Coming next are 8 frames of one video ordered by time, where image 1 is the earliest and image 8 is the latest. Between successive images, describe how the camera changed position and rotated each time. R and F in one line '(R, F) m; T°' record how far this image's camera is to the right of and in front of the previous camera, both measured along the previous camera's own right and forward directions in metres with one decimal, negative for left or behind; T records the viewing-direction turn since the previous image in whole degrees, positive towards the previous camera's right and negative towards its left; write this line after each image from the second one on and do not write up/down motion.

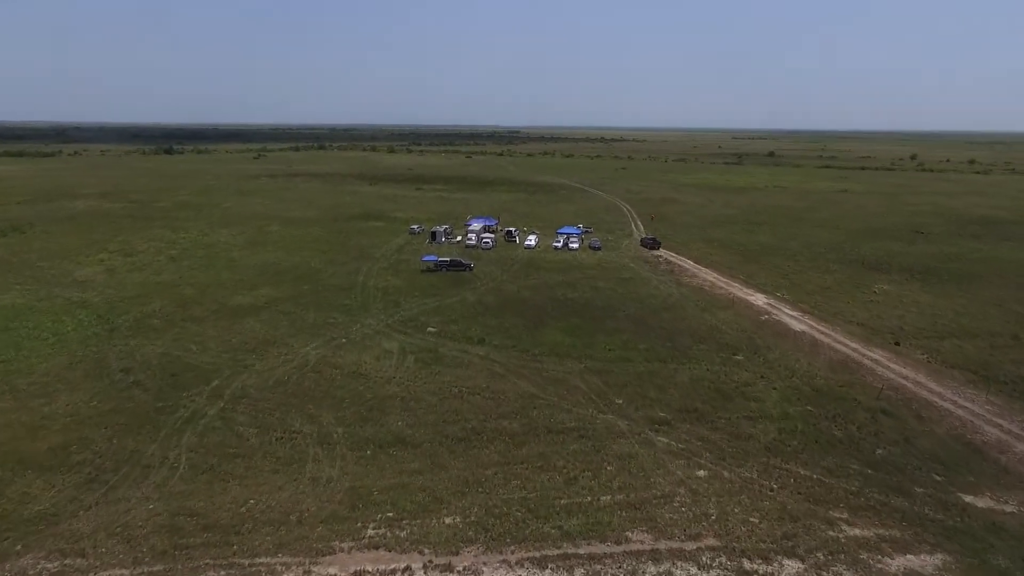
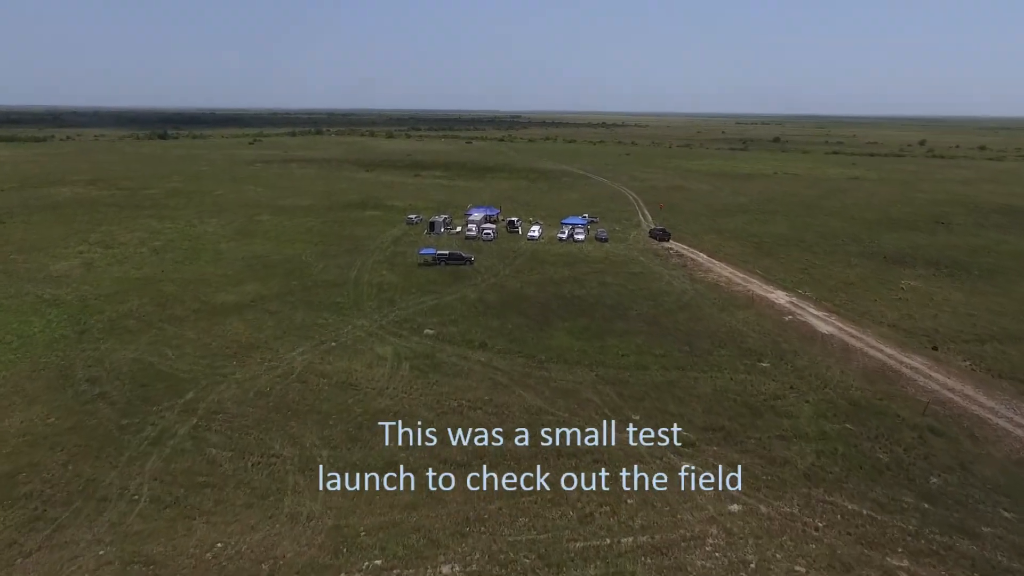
(-0.3, +3.6) m; 0°
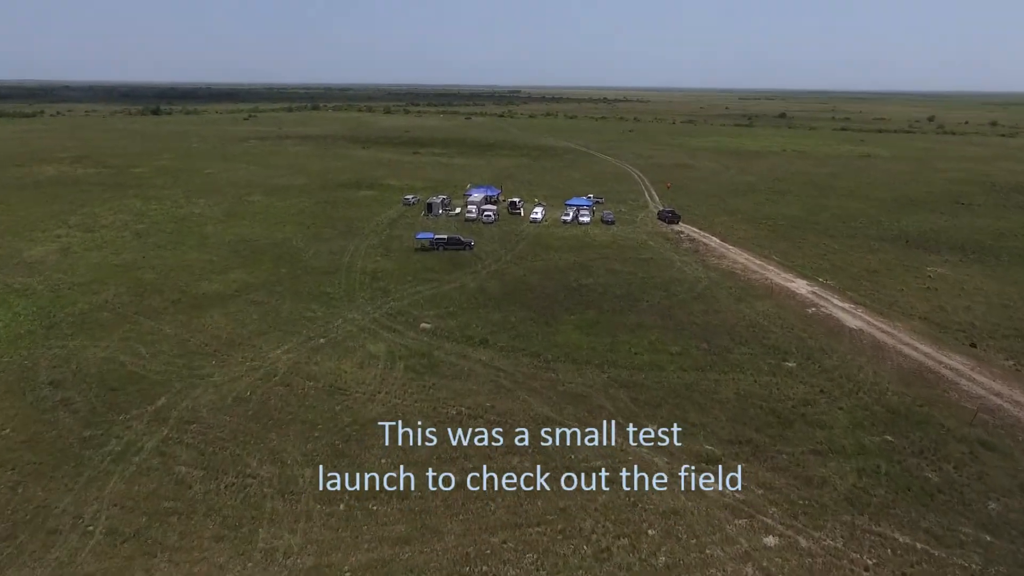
(-0.2, +3.2) m; 0°
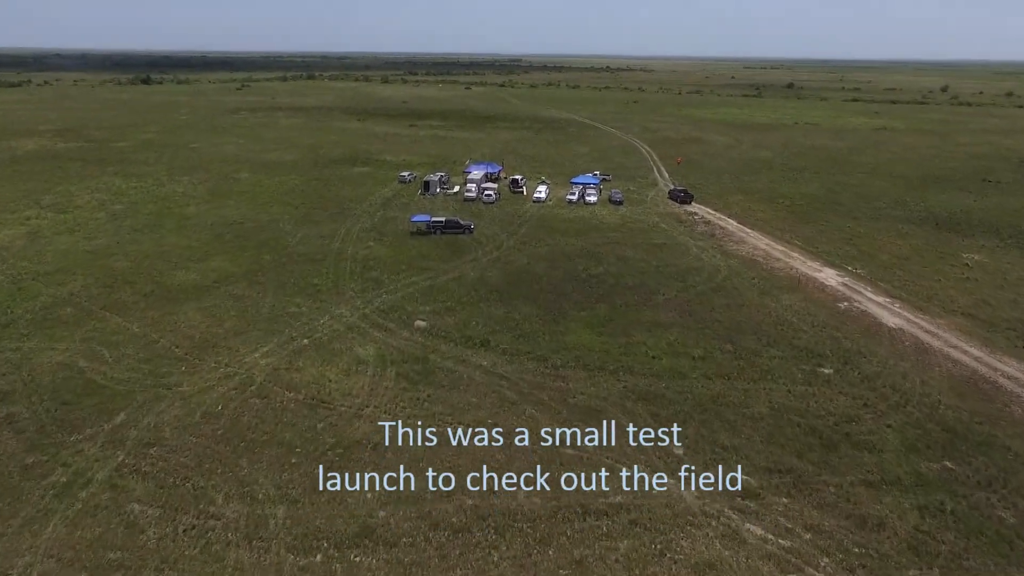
(-0.2, +3.8) m; 0°
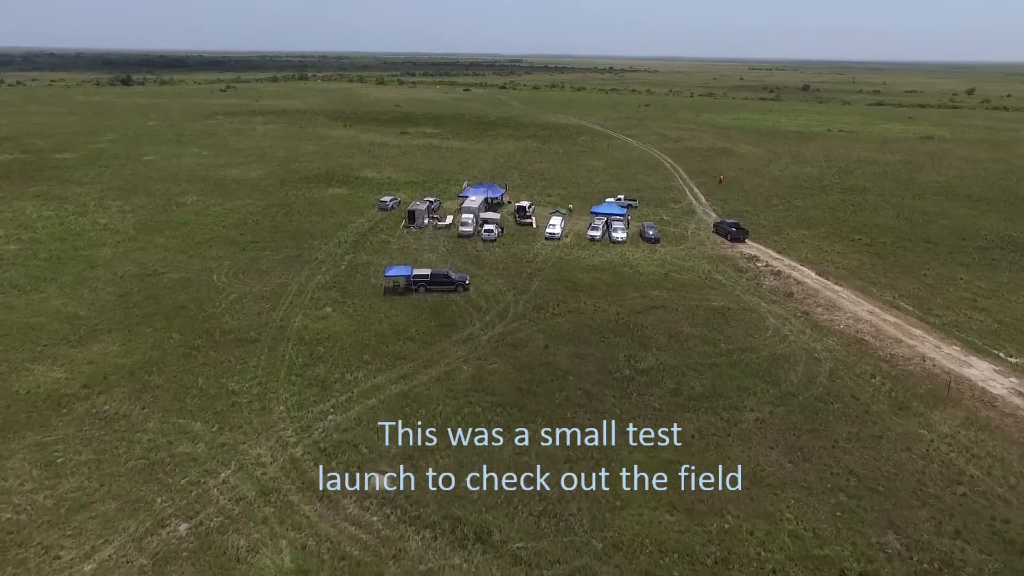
(-0.6, +13.6) m; 0°
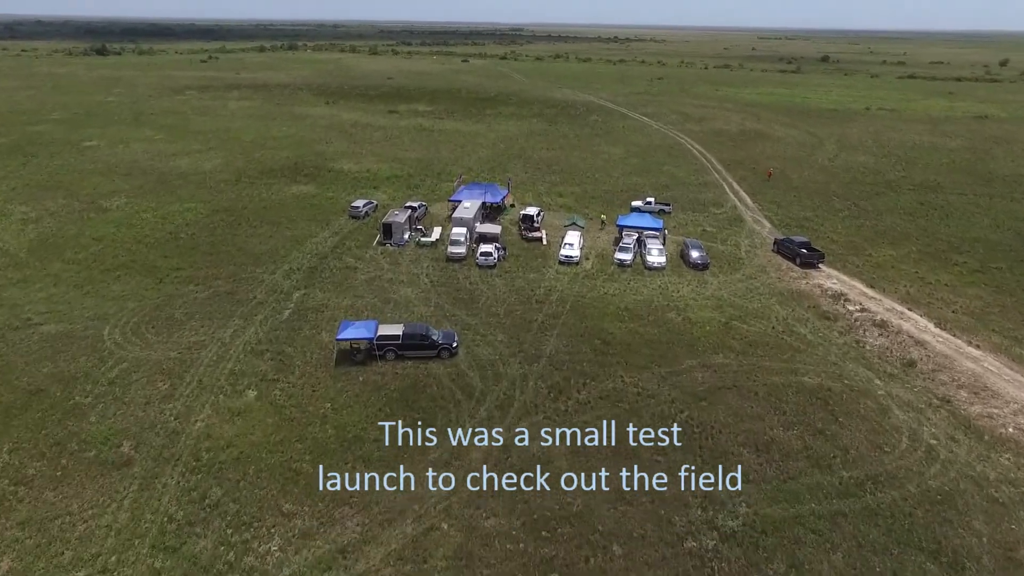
(-0.3, +11.9) m; 0°
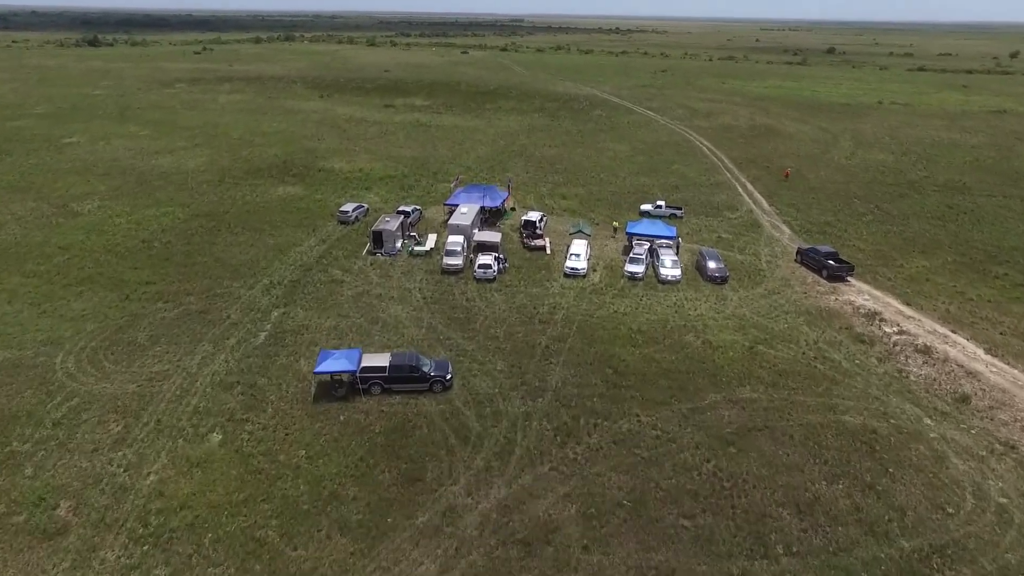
(-0.1, +3.3) m; 0°
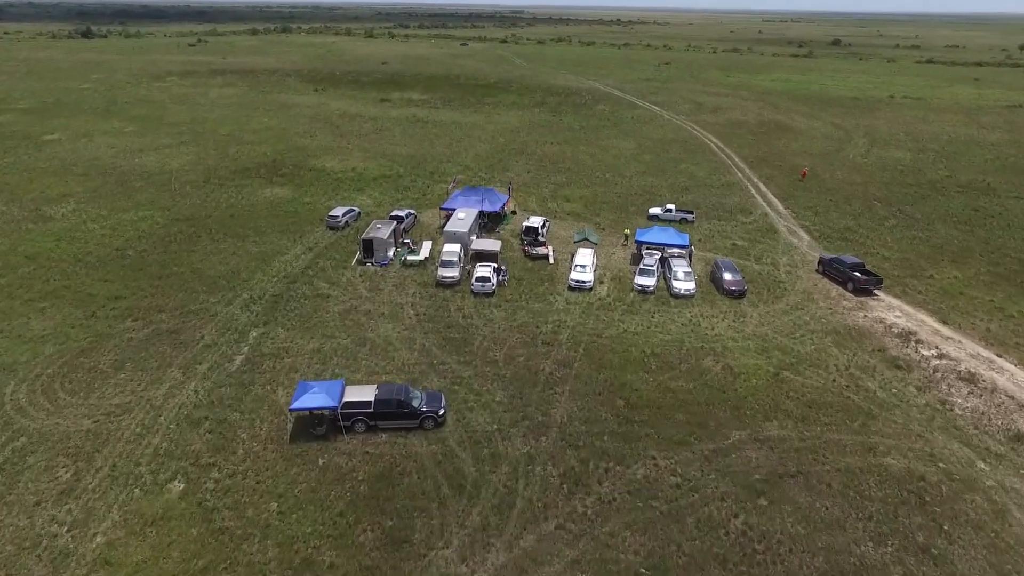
(0.0, +2.8) m; 0°
